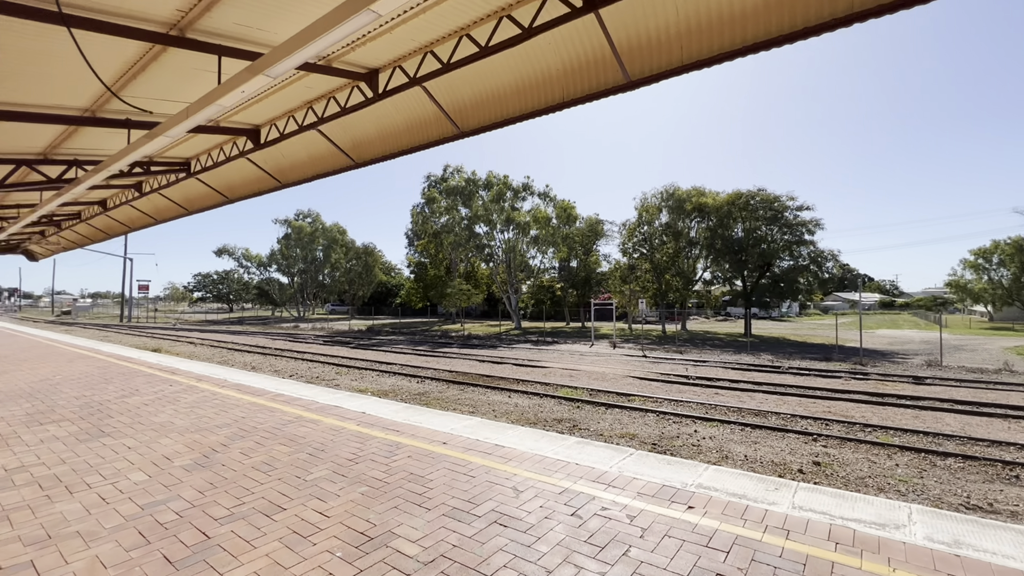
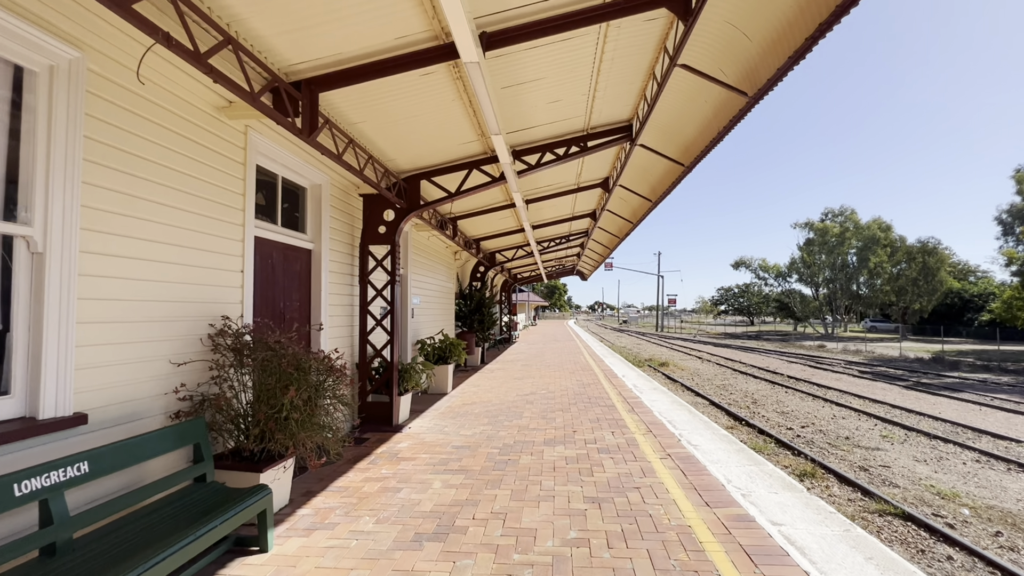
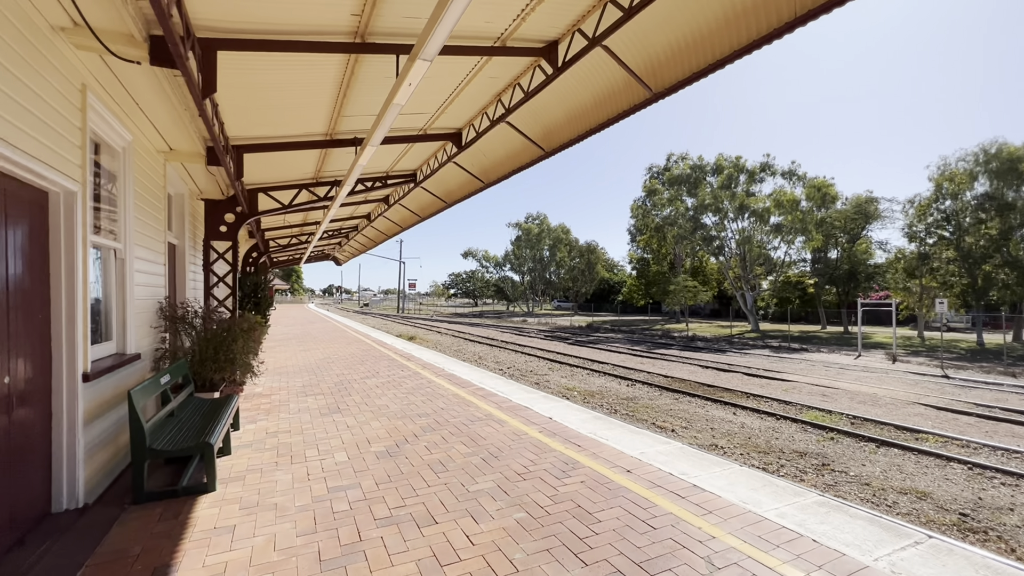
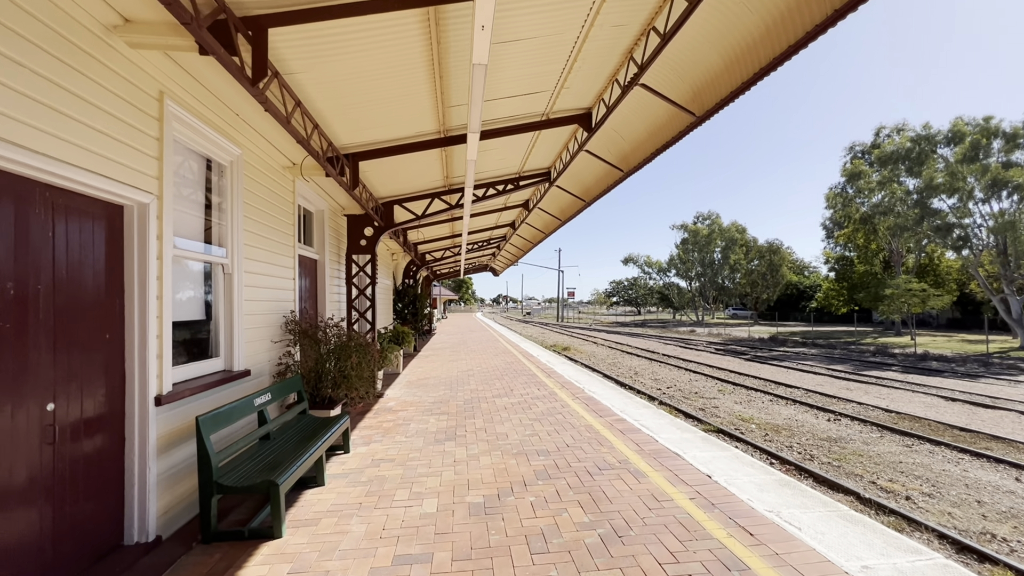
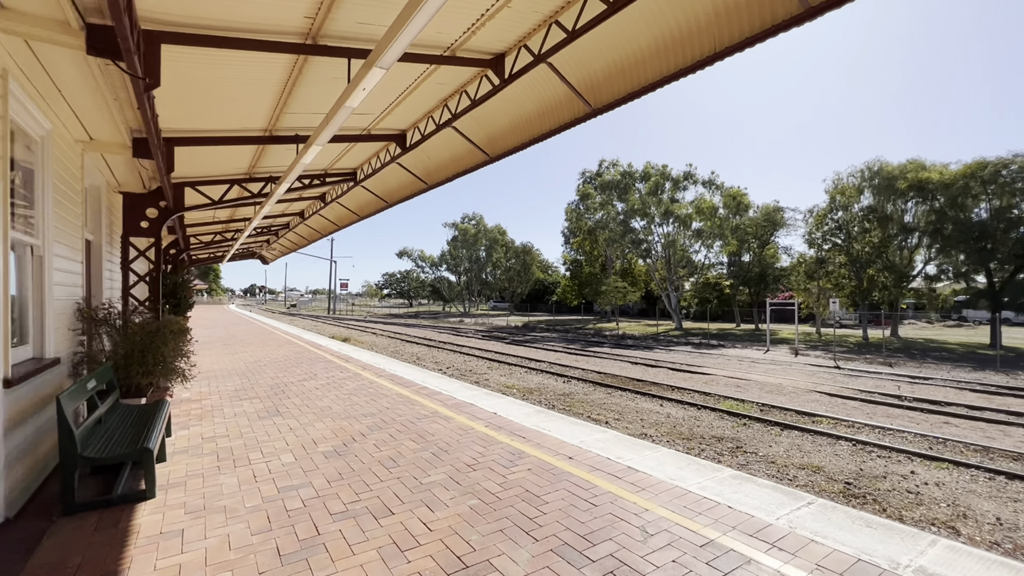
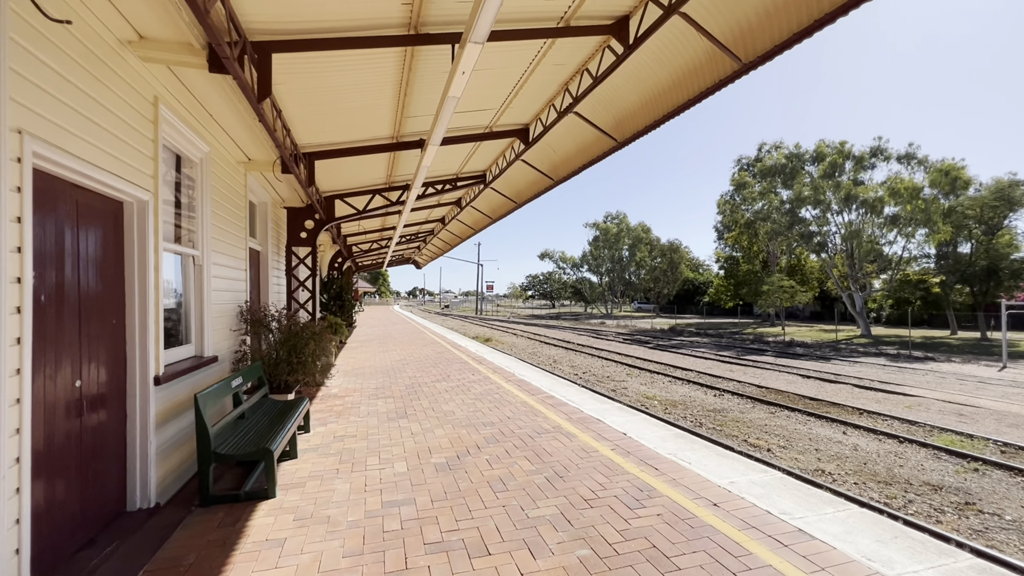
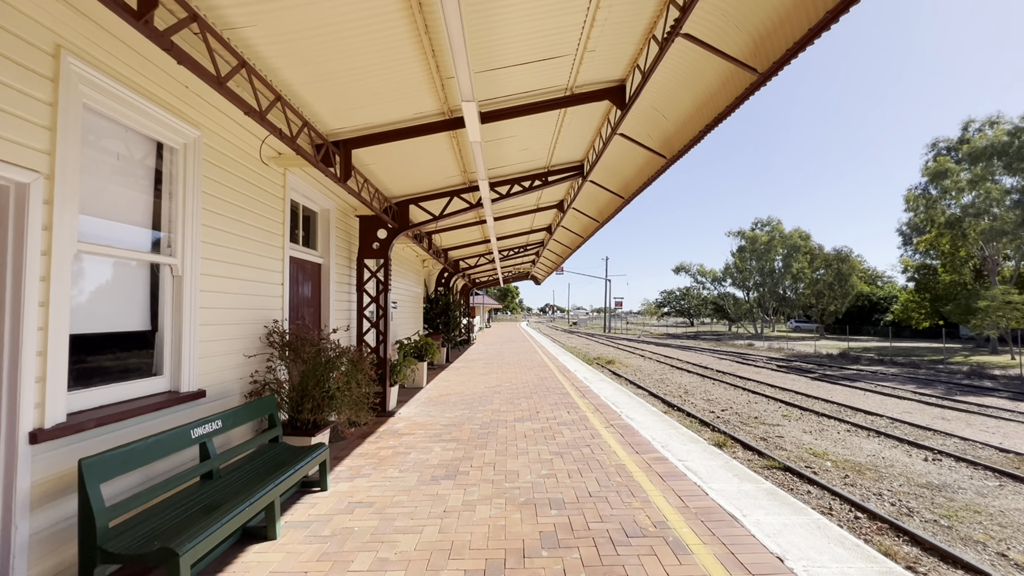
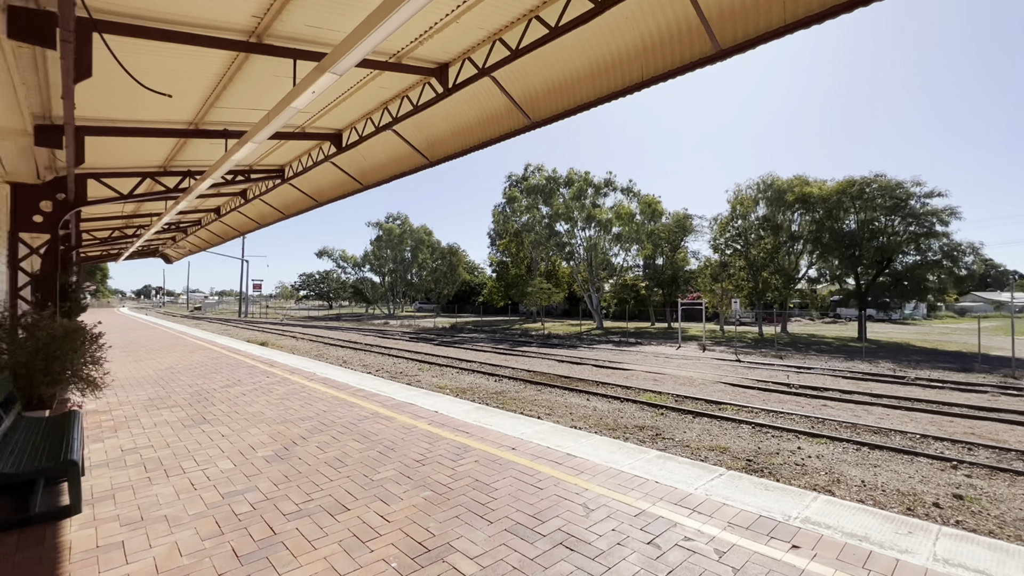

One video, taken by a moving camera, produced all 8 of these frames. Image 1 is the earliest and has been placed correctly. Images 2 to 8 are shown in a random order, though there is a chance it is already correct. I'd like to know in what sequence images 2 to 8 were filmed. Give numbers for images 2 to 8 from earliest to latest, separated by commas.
8, 5, 3, 6, 4, 7, 2
